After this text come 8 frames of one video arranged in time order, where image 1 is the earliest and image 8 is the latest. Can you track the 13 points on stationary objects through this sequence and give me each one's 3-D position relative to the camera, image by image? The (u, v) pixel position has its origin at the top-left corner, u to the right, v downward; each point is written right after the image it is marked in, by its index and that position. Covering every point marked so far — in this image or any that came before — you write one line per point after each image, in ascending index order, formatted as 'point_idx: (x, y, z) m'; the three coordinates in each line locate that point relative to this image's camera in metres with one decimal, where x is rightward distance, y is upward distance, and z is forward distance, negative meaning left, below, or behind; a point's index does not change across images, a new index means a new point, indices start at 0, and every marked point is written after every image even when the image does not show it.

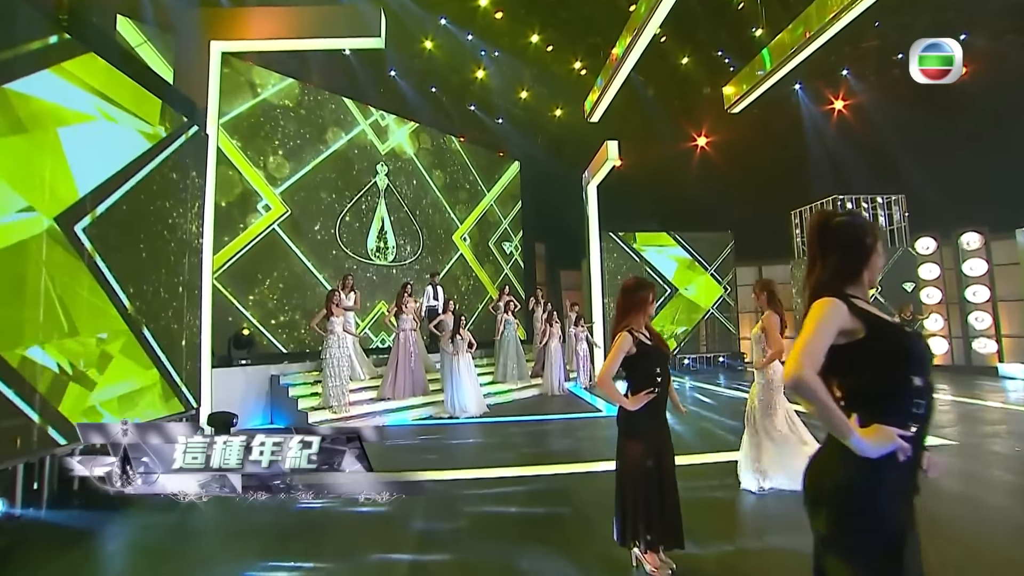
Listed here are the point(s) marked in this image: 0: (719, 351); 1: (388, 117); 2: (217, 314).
0: (+5.6, -1.7, +13.0) m
1: (-2.6, +3.6, +10.3) m
2: (-4.5, -0.4, +7.3) m
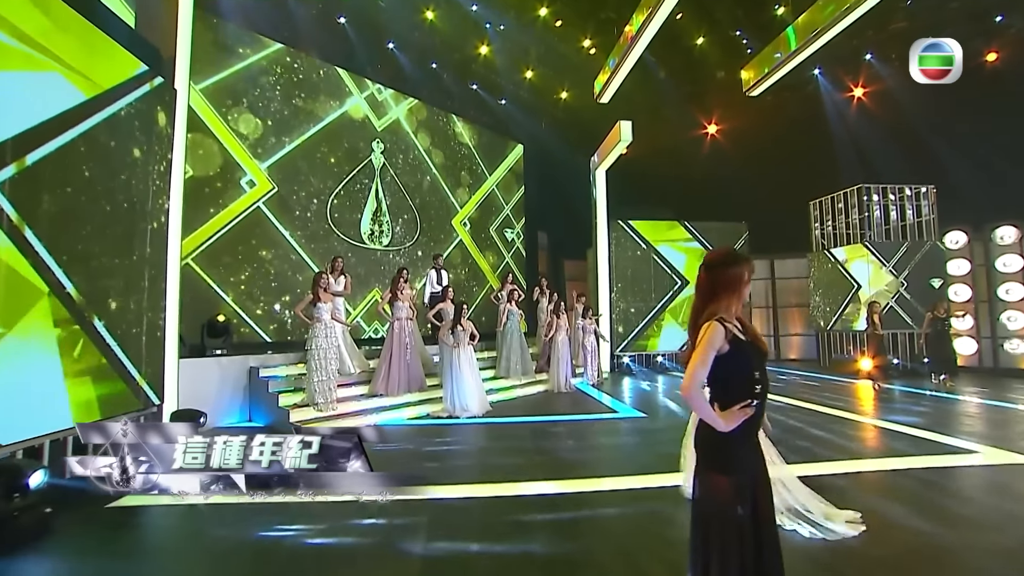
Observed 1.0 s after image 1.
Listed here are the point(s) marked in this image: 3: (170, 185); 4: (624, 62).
0: (+5.6, -1.5, +12.5) m
1: (-2.5, +3.8, +9.6) m
2: (-4.5, -0.1, +6.6) m
3: (-3.3, +0.7, +4.5) m
4: (+1.9, +3.9, +8.6) m
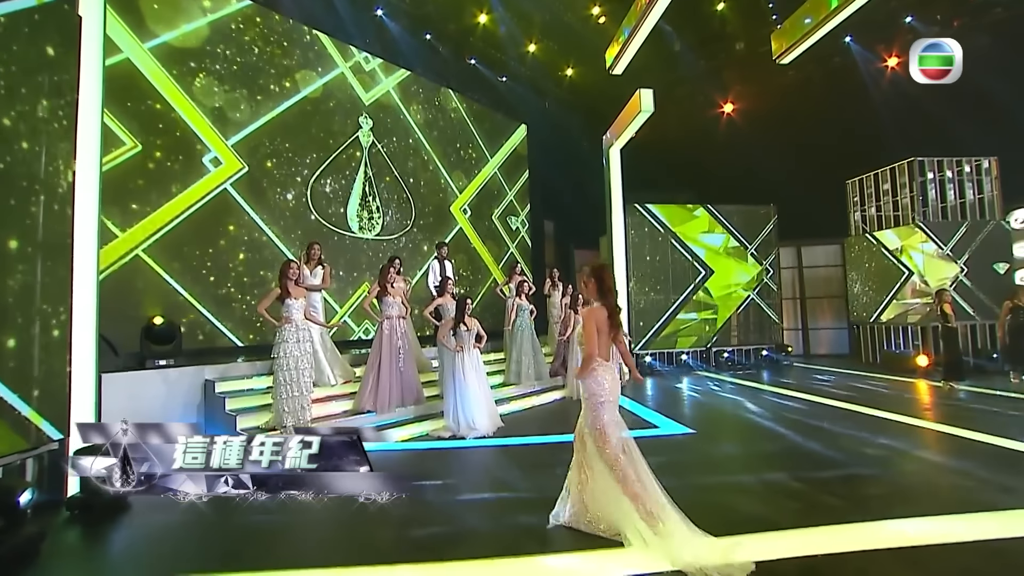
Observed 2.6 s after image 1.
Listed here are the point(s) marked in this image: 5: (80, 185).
0: (+5.8, -1.3, +11.4) m
1: (-2.4, +3.9, +8.5) m
2: (-4.3, -0.1, +5.6) m
3: (-3.1, +0.8, +3.4) m
4: (+2.0, +4.1, +7.5) m
5: (-3.1, +0.6, +3.5) m
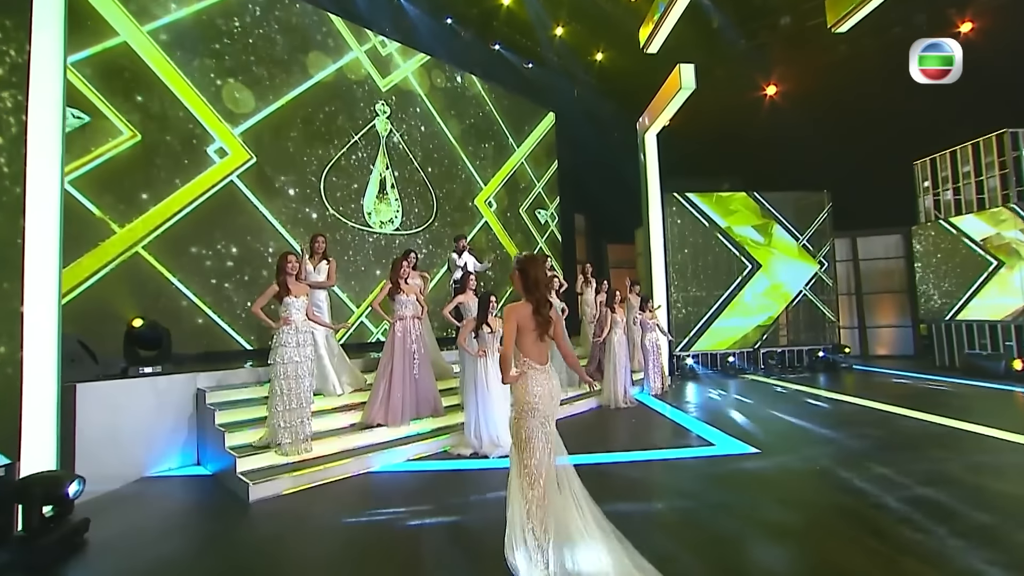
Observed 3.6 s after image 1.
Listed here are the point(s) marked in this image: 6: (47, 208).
0: (+6.4, -1.2, +10.4) m
1: (-2.0, +4.0, +7.9) m
2: (-4.0, -0.1, +5.2) m
3: (-3.0, +0.8, +3.0) m
4: (+2.4, +4.1, +6.8) m
5: (-2.9, +0.7, +3.0) m
6: (-2.9, +0.5, +3.0) m
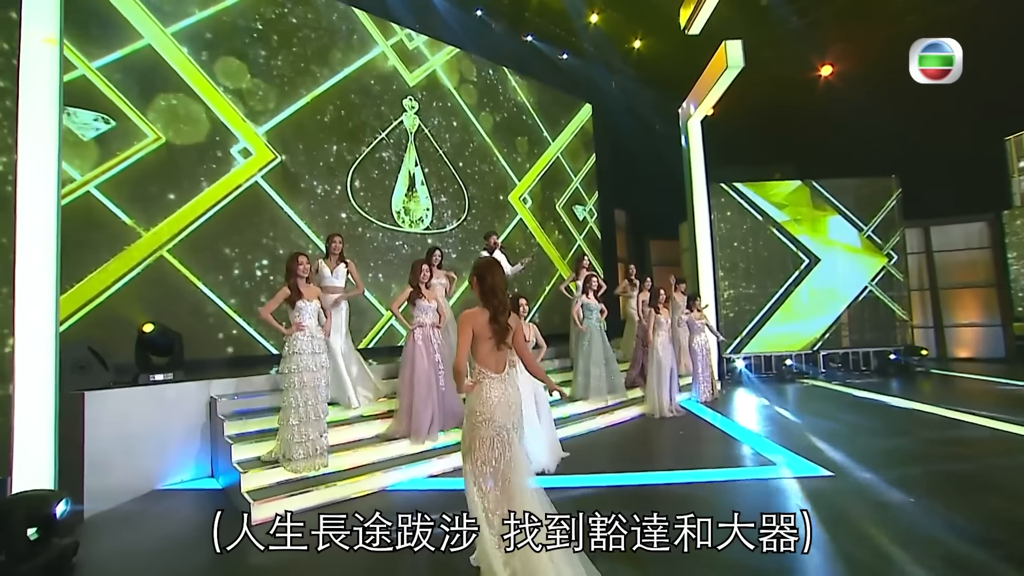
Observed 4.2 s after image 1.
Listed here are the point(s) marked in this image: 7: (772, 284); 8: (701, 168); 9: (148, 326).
0: (+7.1, -1.1, +9.5) m
1: (-1.5, +3.9, +7.7) m
2: (-3.7, -0.1, +5.1) m
3: (-2.8, +0.8, +2.8) m
4: (+2.8, +4.2, +6.2) m
5: (-2.8, +0.6, +2.8) m
6: (-2.7, +0.5, +2.9) m
7: (+5.1, +0.1, +9.6) m
8: (+3.6, +2.0, +9.3) m
9: (-2.8, -0.3, +3.8) m
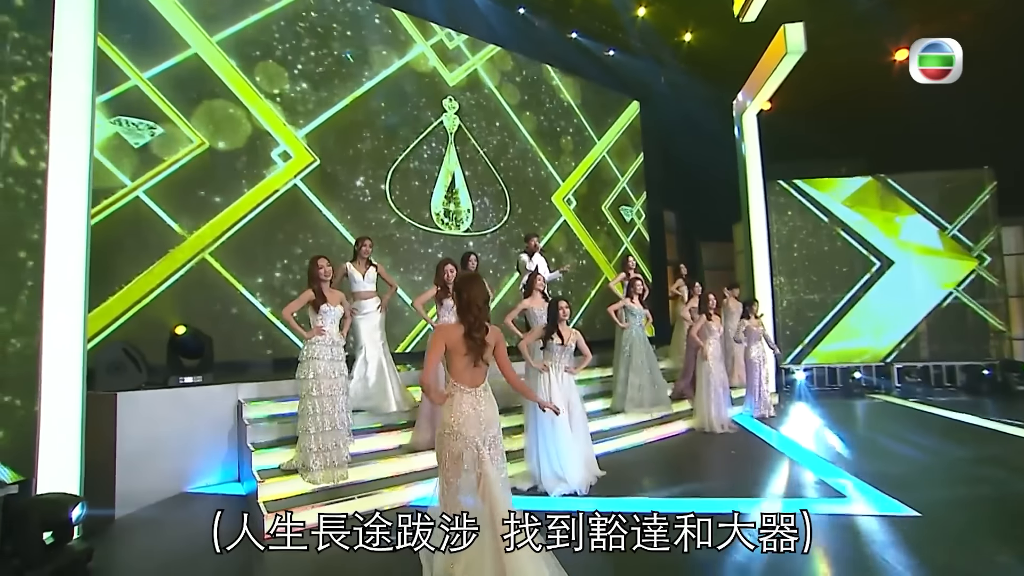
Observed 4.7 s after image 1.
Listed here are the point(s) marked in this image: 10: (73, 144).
0: (+7.9, -1.2, +8.5) m
1: (-0.8, +3.9, +7.6) m
2: (-3.3, -0.2, +5.2) m
3: (-2.7, +0.8, +2.8) m
4: (+3.2, +4.1, +5.6) m
5: (-2.6, +0.6, +2.8) m
6: (-2.6, +0.5, +2.9) m
7: (+5.9, 0.0, +8.8) m
8: (+4.3, +1.9, +8.7) m
9: (-2.5, -0.3, +3.8) m
10: (-2.6, +0.9, +2.9) m
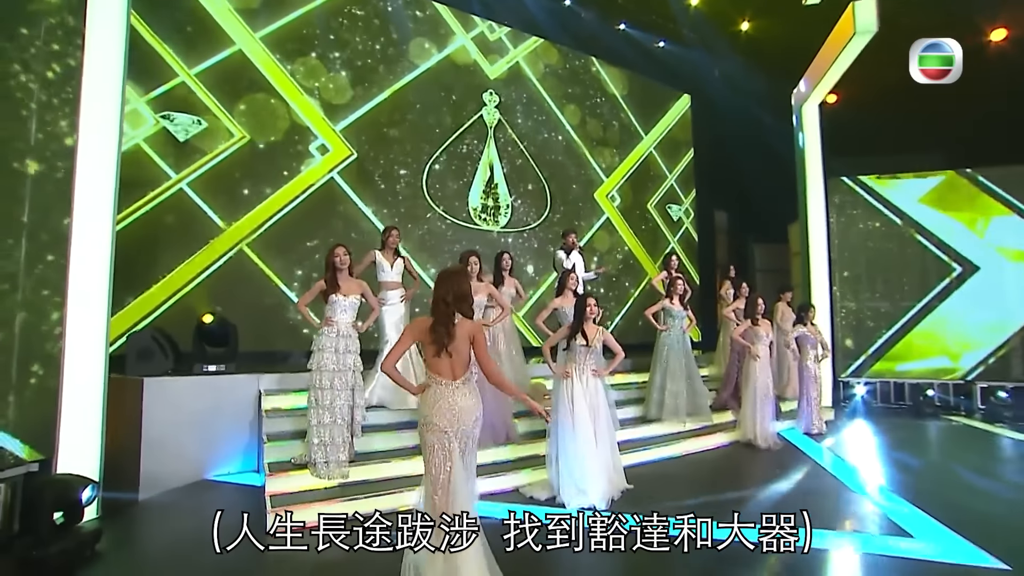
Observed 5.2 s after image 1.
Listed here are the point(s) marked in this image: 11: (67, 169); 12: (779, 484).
0: (+8.5, -1.4, +7.5) m
1: (-0.2, +3.9, +7.4) m
2: (-3.0, -0.1, +5.3) m
3: (-2.6, +0.8, +2.9) m
4: (+3.7, +4.0, +5.1) m
5: (-2.5, +0.7, +2.9) m
6: (-2.5, +0.5, +2.9) m
7: (+6.5, -0.1, +8.0) m
8: (+5.0, +1.9, +8.0) m
9: (-2.4, -0.2, +3.8) m
10: (-2.5, +1.0, +3.0) m
11: (-2.6, +0.7, +2.9) m
12: (+2.2, -1.6, +3.9) m
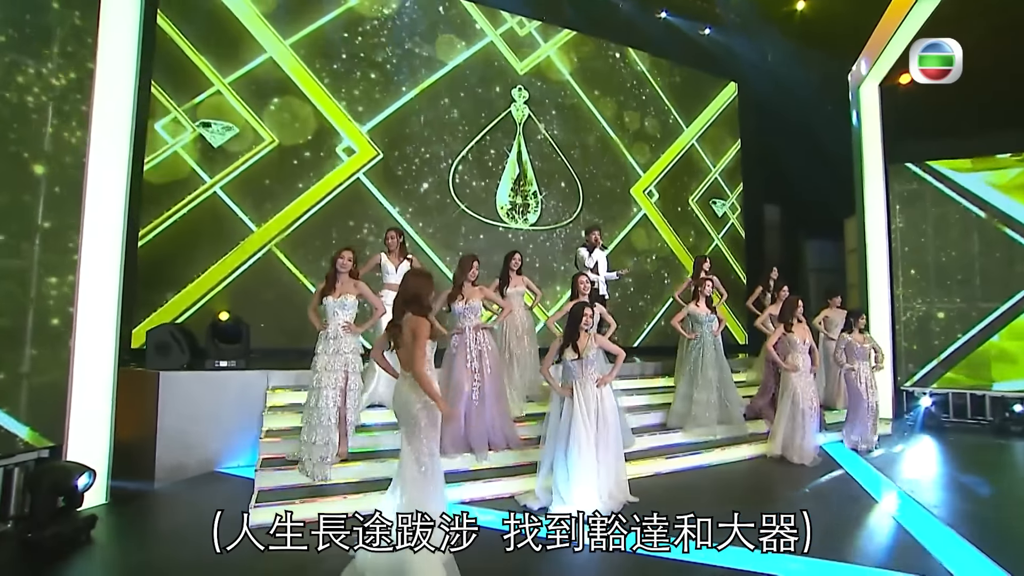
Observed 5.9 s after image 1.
0: (+8.9, -1.4, +6.3) m
1: (+0.3, +3.9, +7.3) m
2: (-2.8, 0.0, +5.5) m
3: (-2.6, +0.9, +3.1) m
4: (+3.8, +4.1, +4.5) m
5: (-2.6, +0.7, +3.1) m
6: (-2.5, +0.6, +3.1) m
7: (+7.0, -0.2, +7.1) m
8: (+5.5, +1.8, +7.3) m
9: (-2.3, -0.2, +4.0) m
10: (-2.6, +1.0, +3.2) m
11: (-2.7, +0.8, +3.0) m
12: (+2.2, -1.6, +3.6) m
